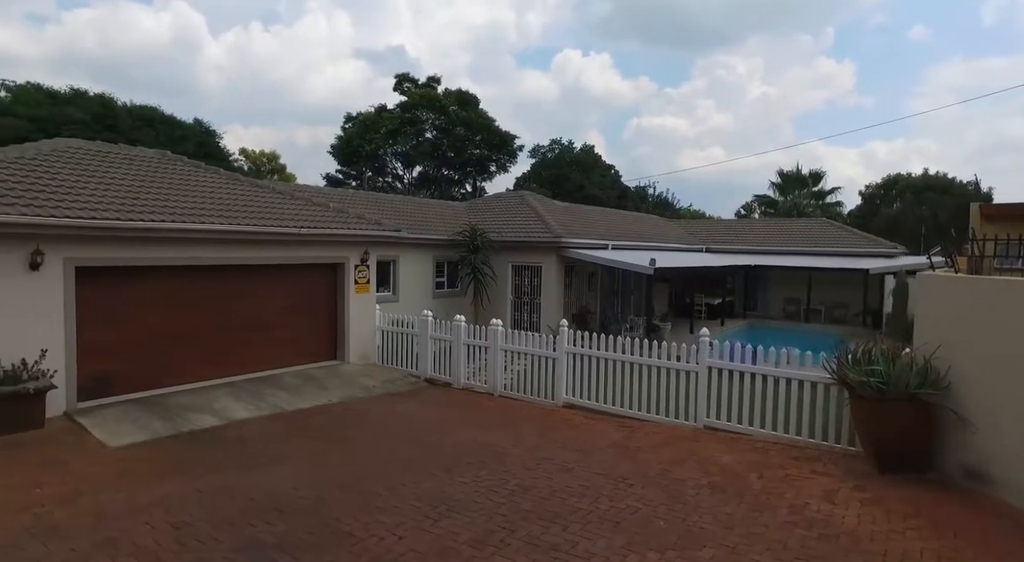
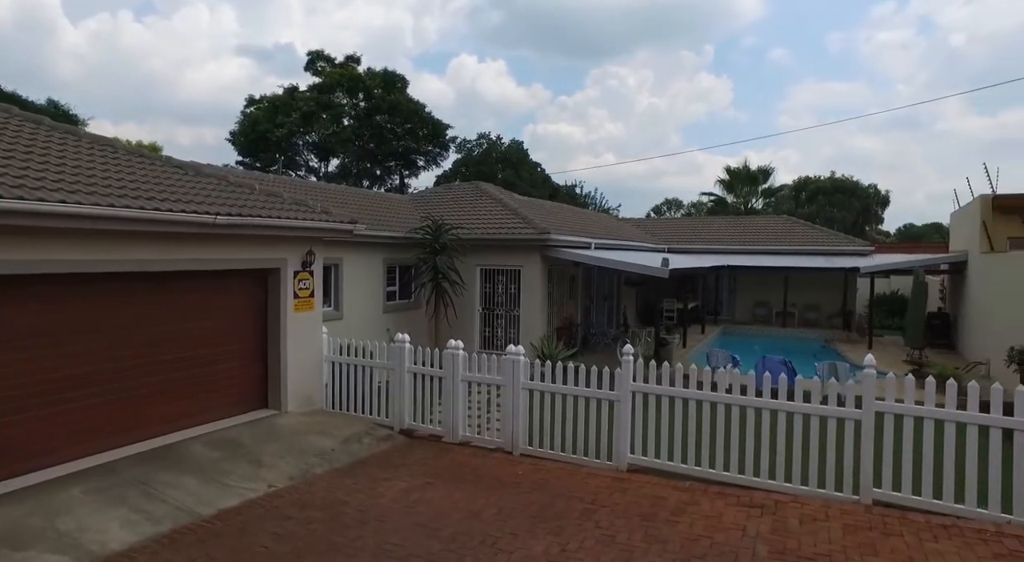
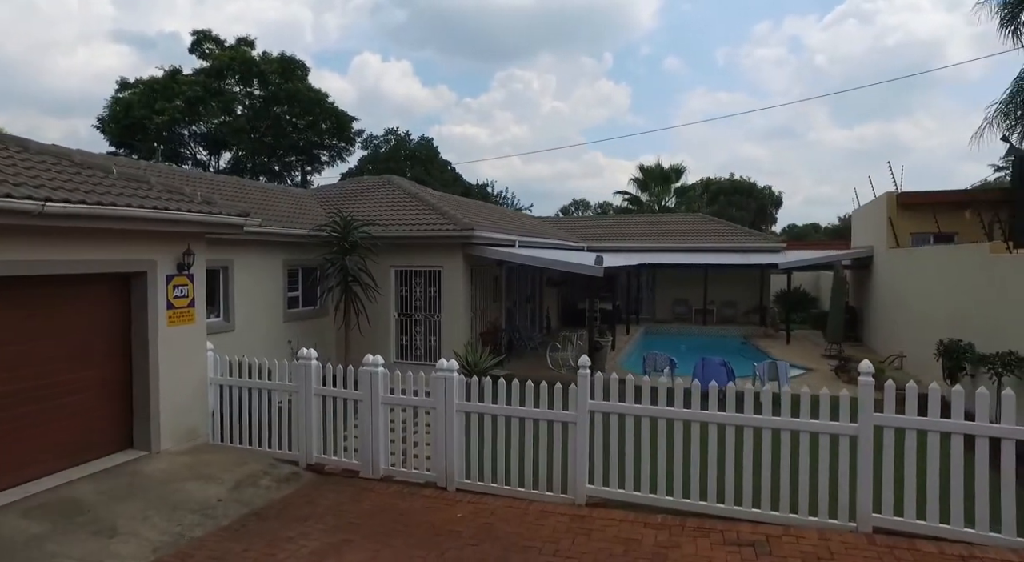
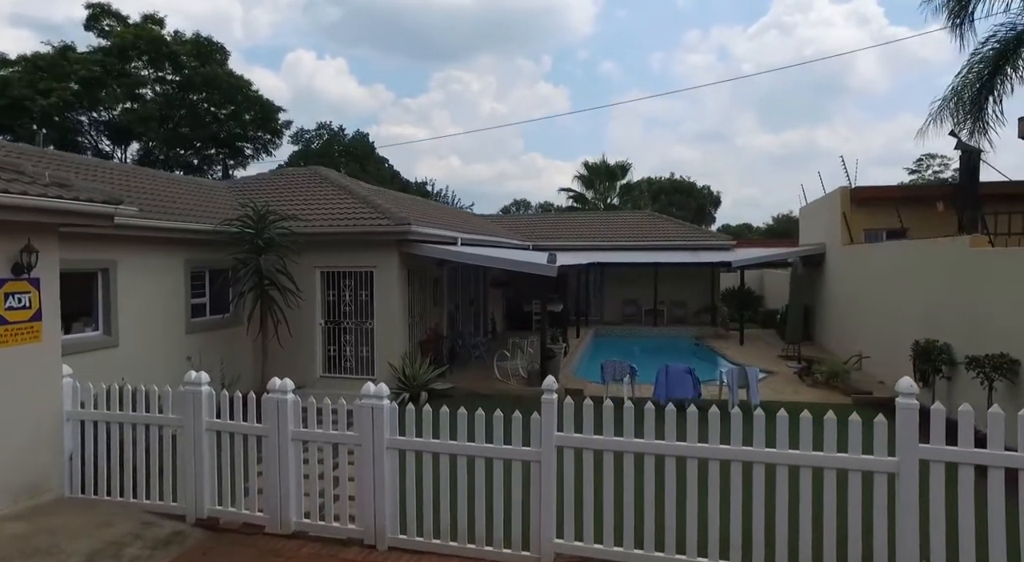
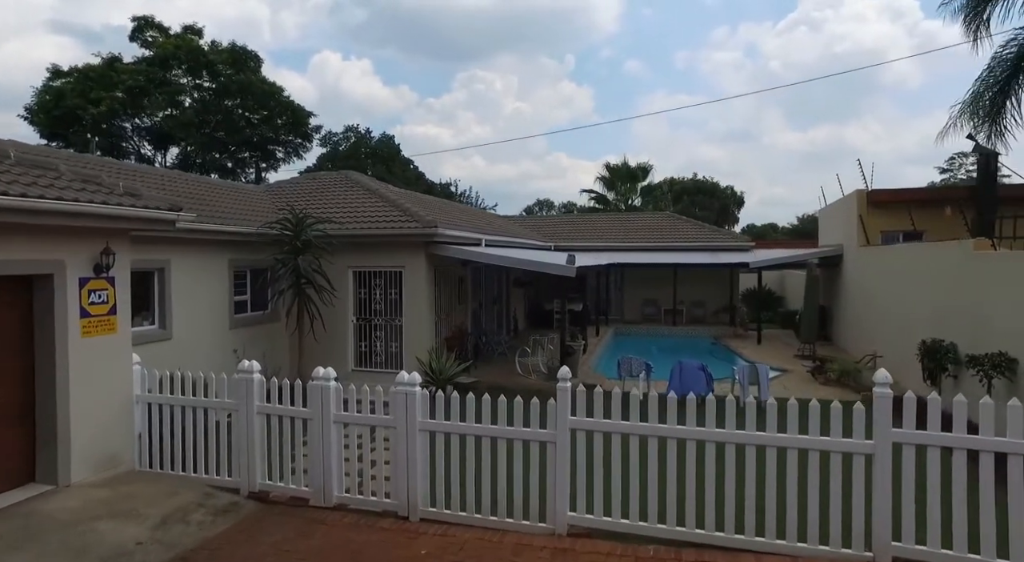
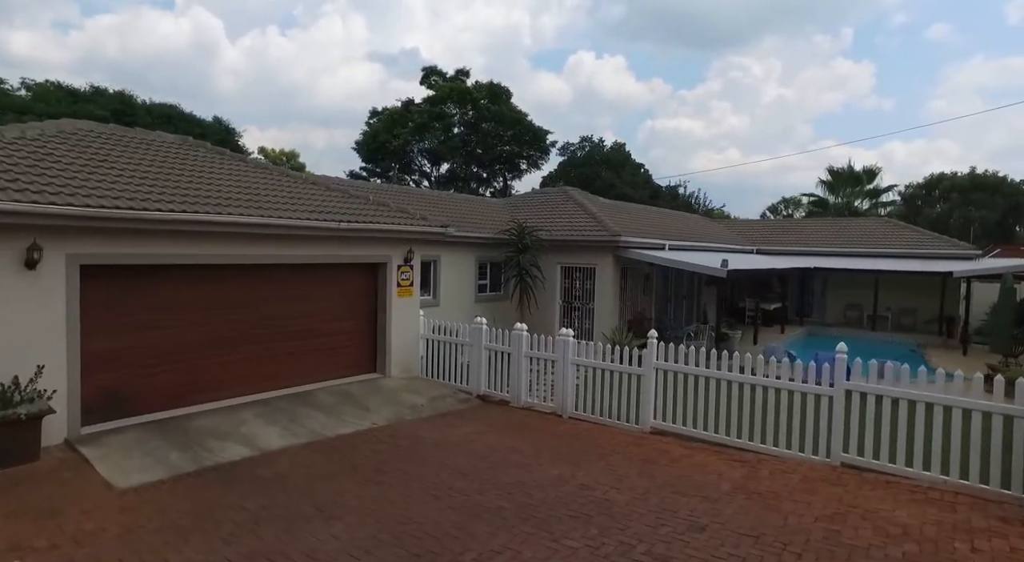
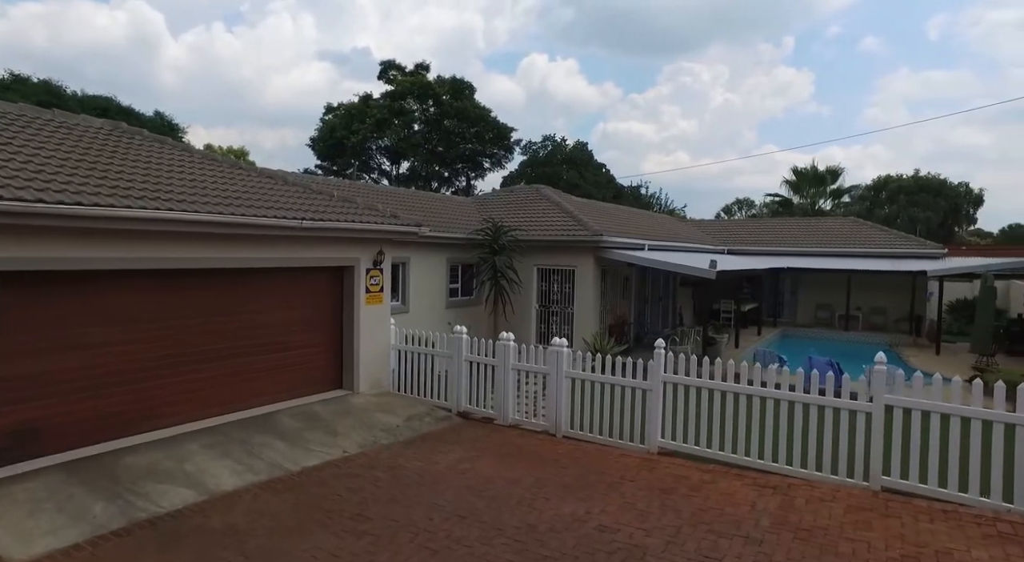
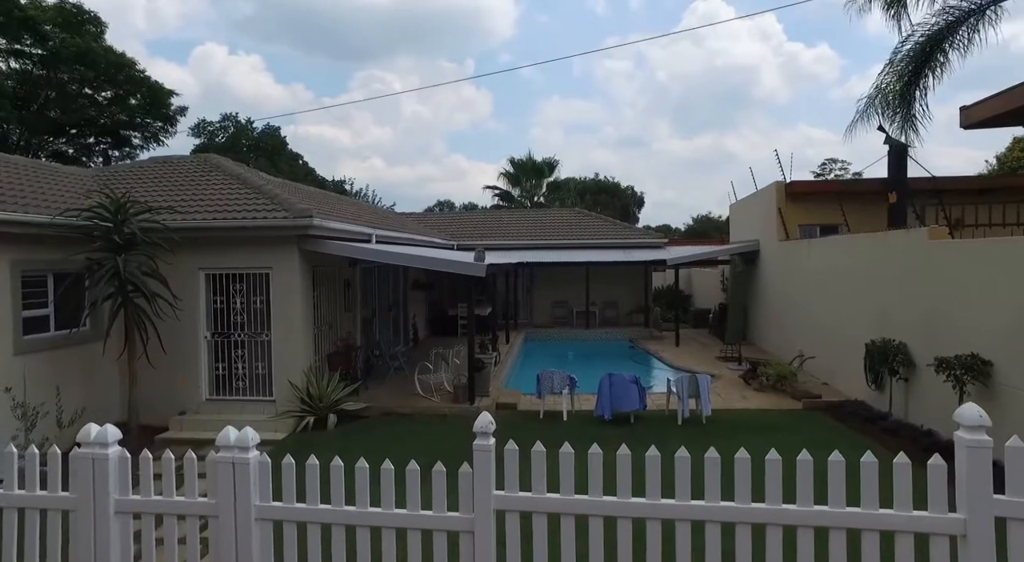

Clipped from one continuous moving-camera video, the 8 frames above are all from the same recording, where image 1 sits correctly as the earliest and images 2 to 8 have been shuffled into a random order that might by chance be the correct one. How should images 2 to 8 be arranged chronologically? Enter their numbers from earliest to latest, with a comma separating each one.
6, 7, 2, 3, 5, 4, 8
